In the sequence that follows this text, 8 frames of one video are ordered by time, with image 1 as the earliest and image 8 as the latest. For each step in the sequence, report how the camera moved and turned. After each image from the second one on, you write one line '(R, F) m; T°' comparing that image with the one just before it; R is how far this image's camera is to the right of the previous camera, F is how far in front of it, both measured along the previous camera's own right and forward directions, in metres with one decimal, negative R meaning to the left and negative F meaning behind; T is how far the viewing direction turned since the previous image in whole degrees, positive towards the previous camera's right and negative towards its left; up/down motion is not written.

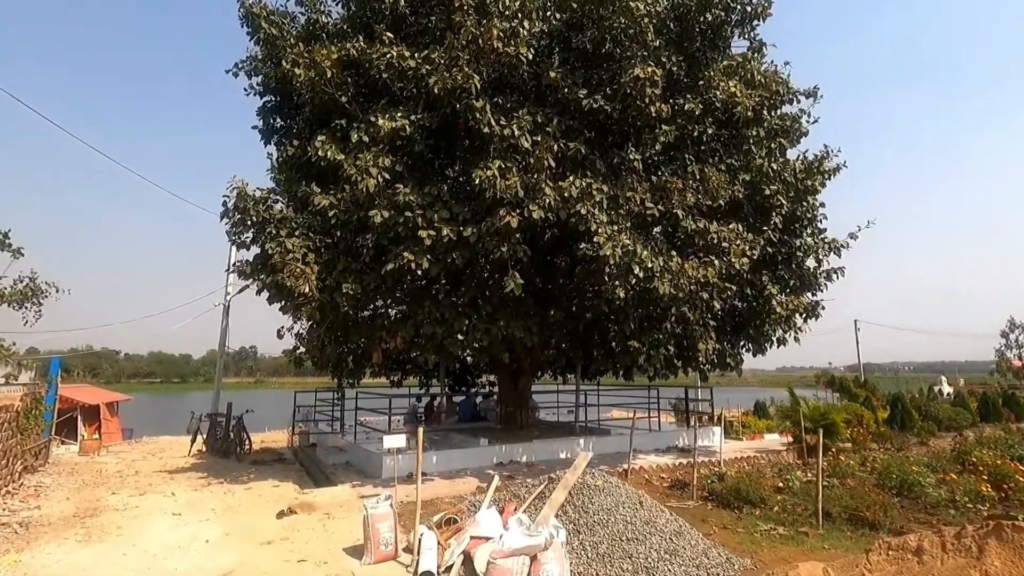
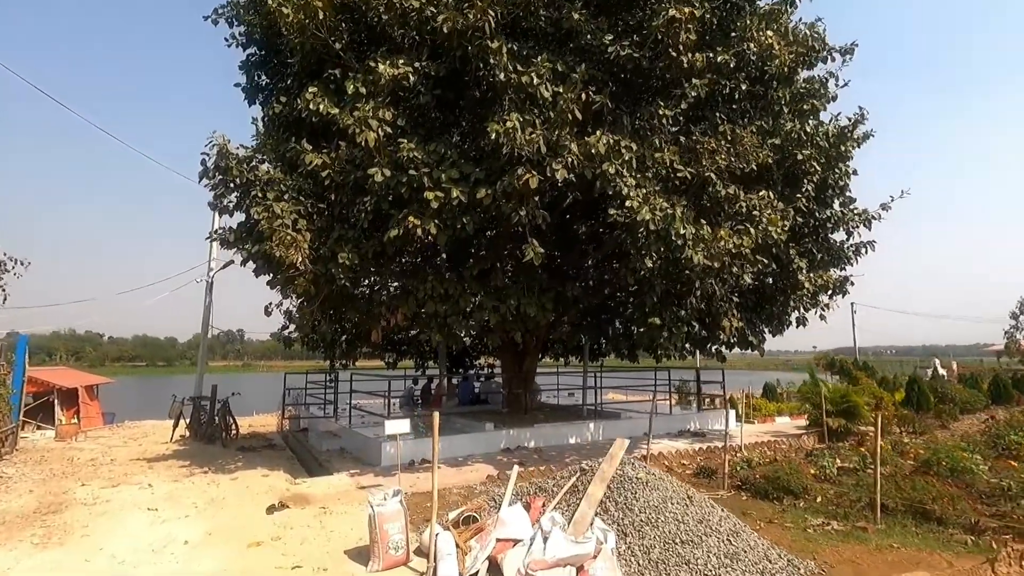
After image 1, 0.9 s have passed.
(-0.4, +0.9) m; +1°
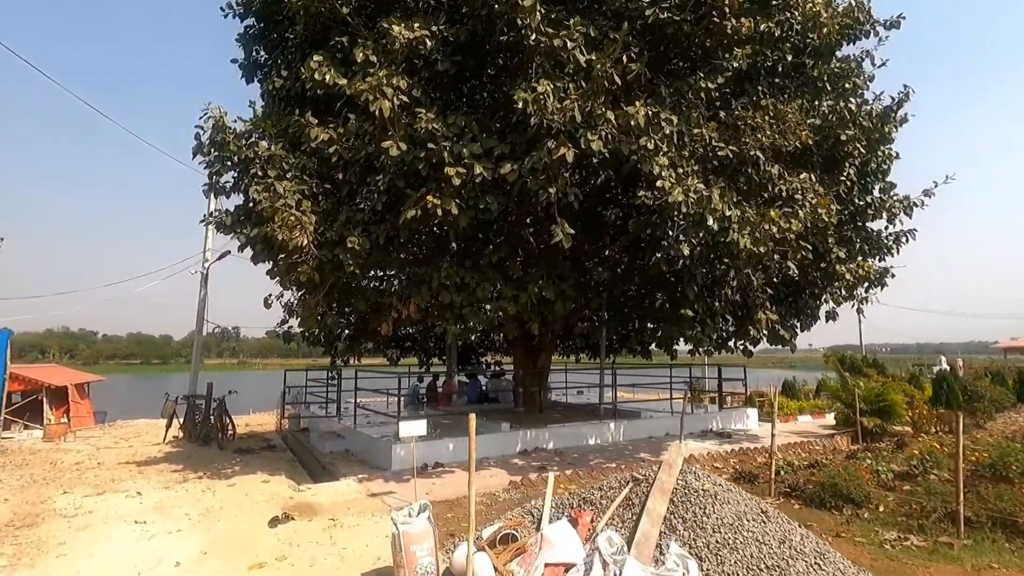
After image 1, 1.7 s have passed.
(-0.4, +0.8) m; 0°
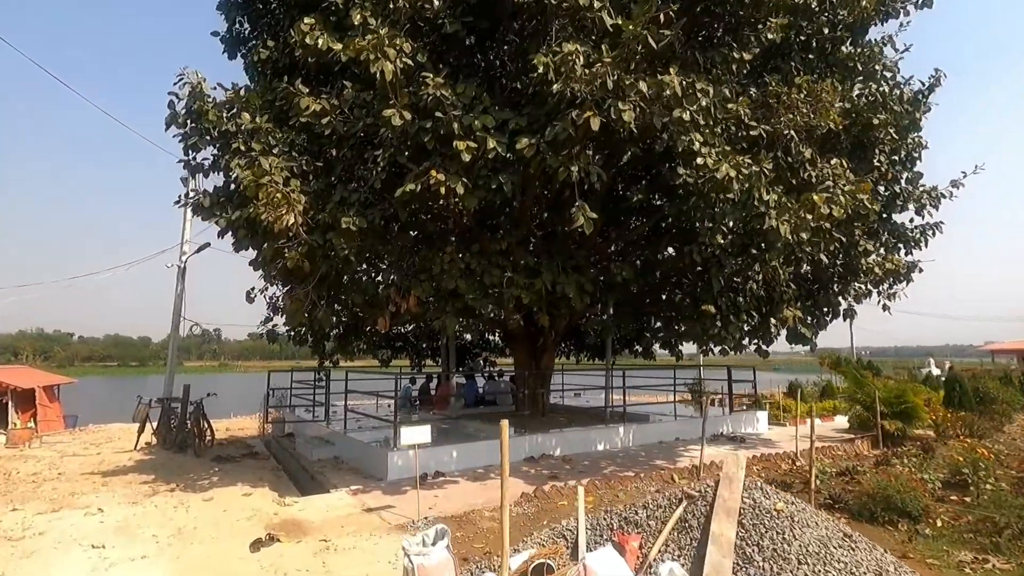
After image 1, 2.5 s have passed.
(-0.4, +0.8) m; +2°
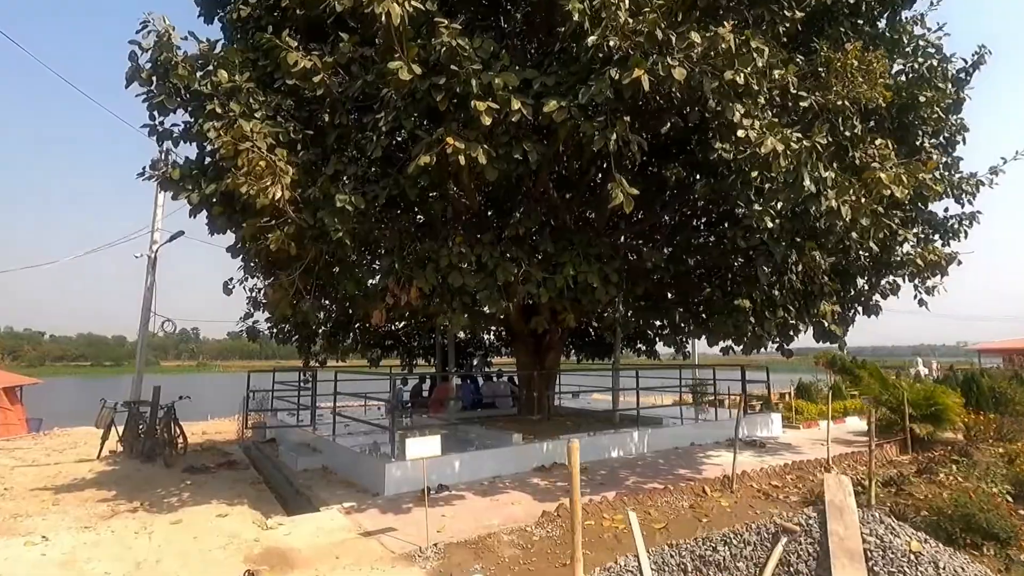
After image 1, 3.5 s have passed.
(-0.4, +0.9) m; +2°
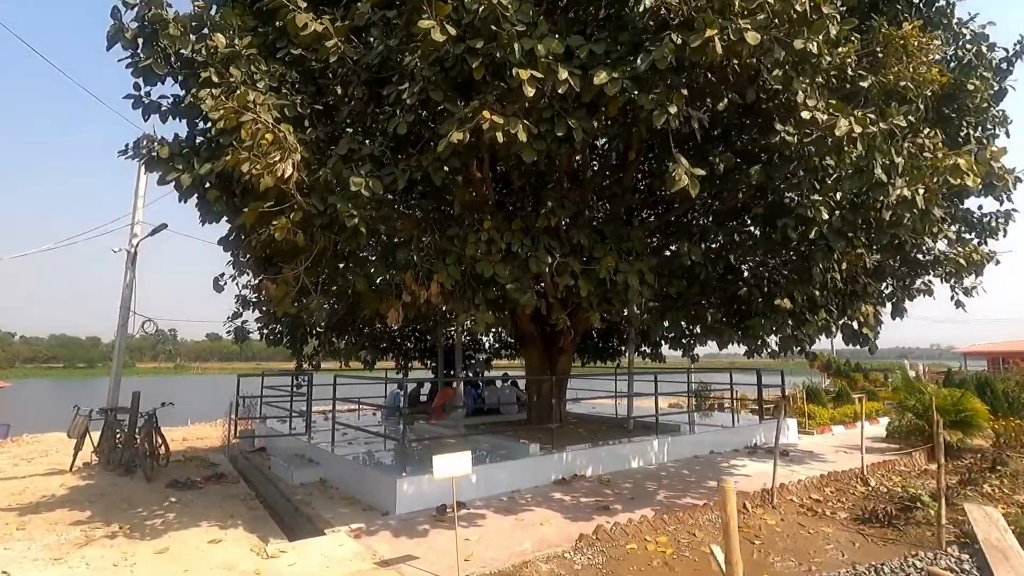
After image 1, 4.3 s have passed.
(-0.5, +0.7) m; +2°
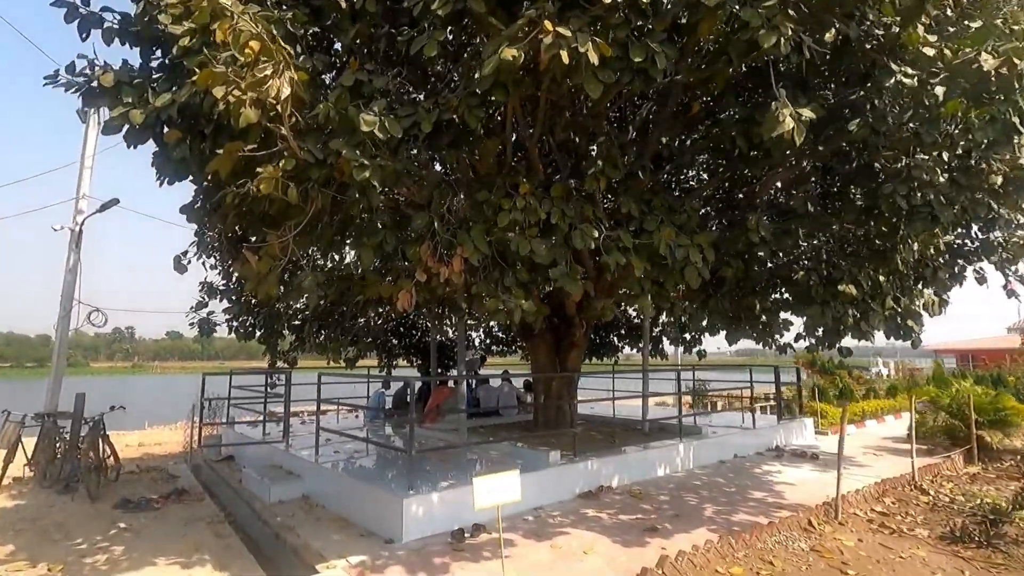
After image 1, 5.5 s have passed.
(-0.7, +1.2) m; +3°
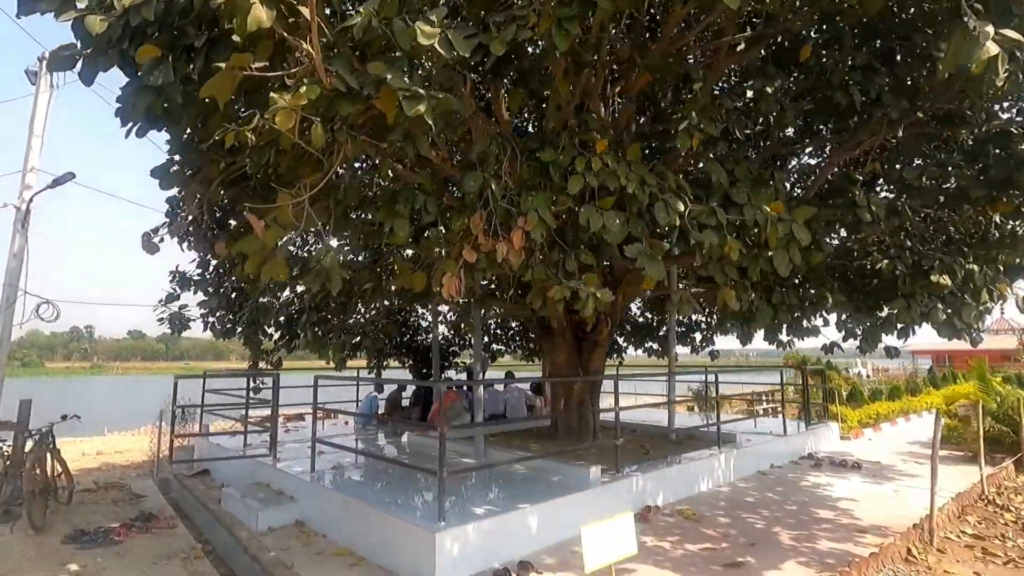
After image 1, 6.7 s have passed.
(-0.7, +1.0) m; +3°
